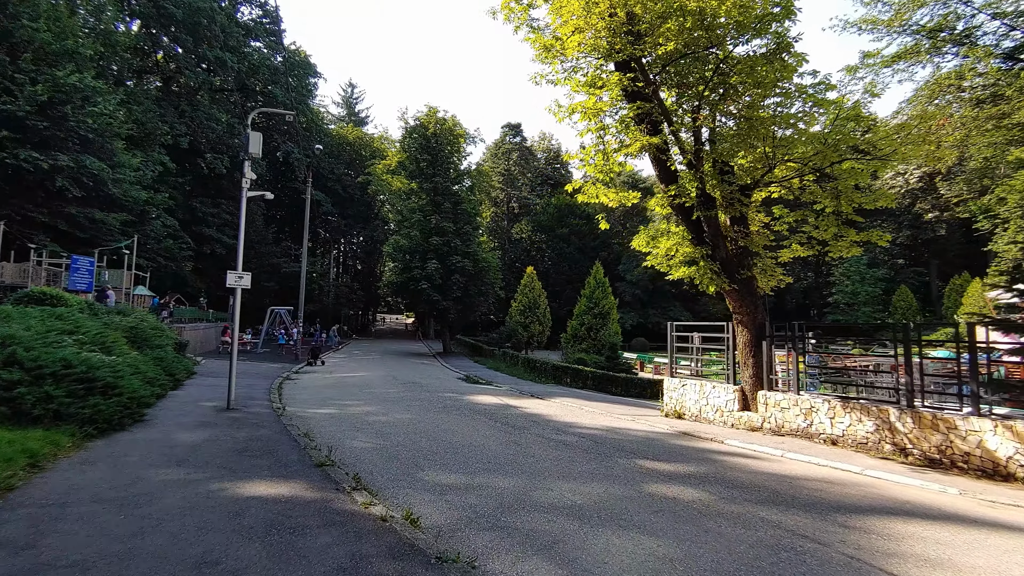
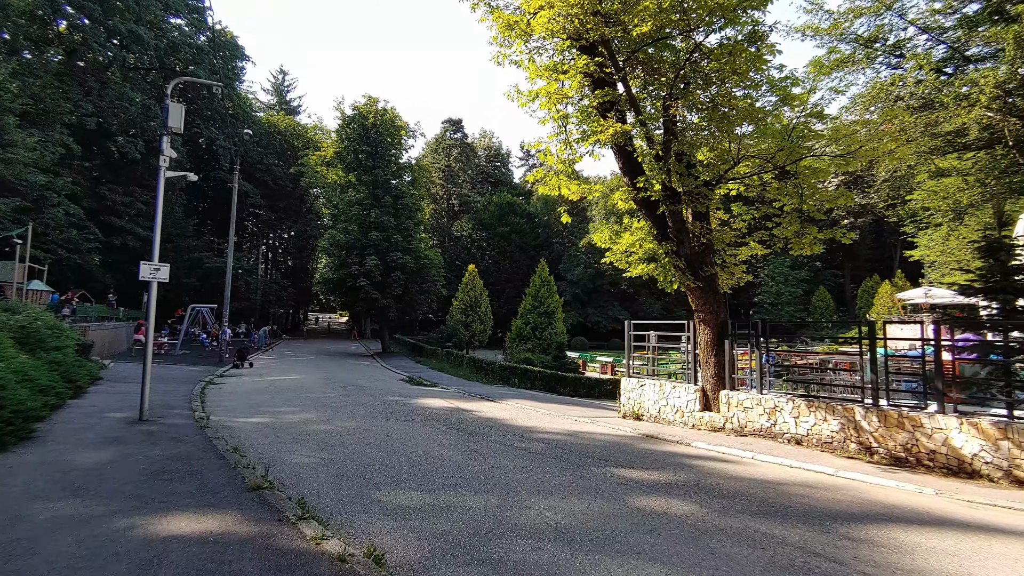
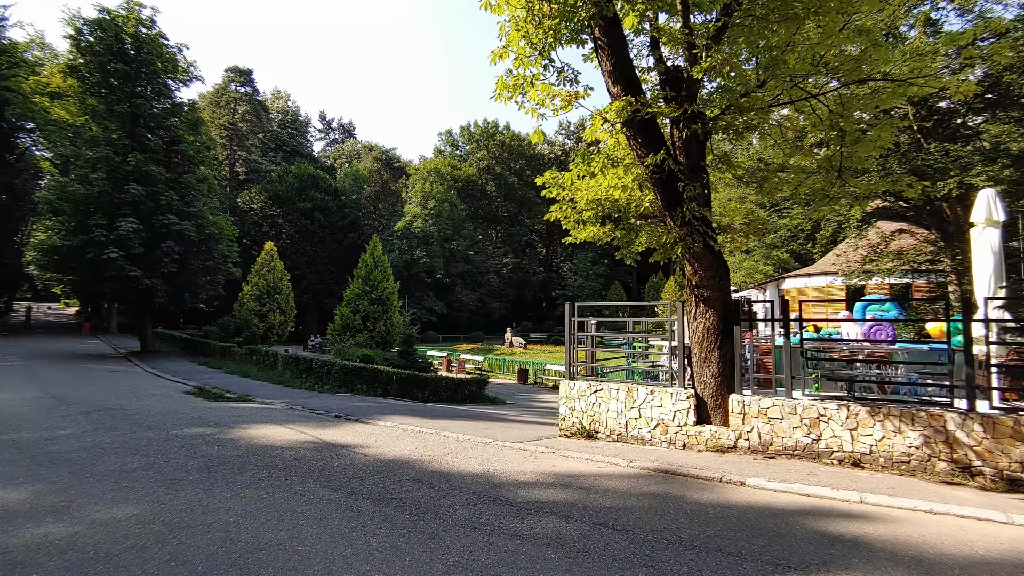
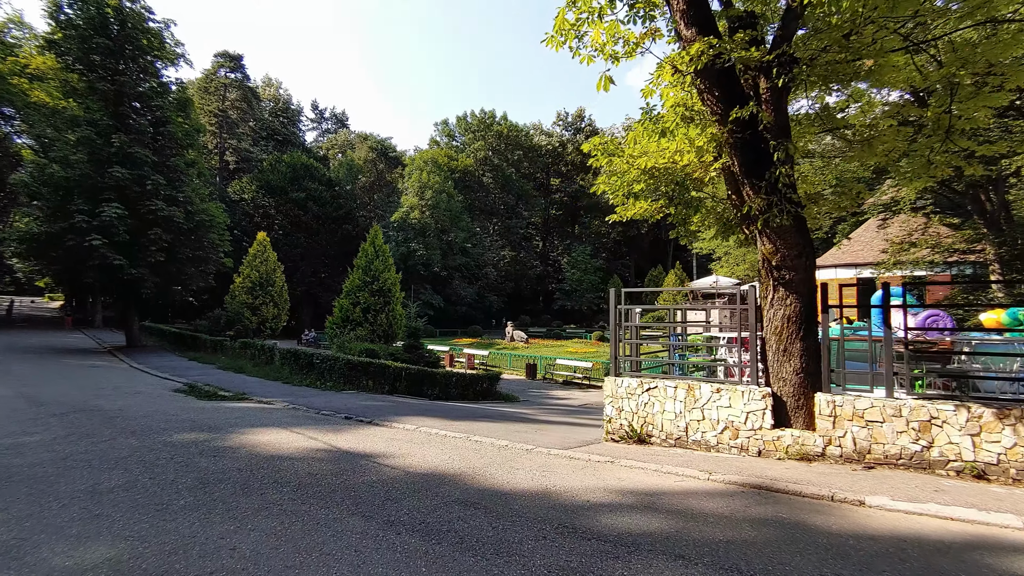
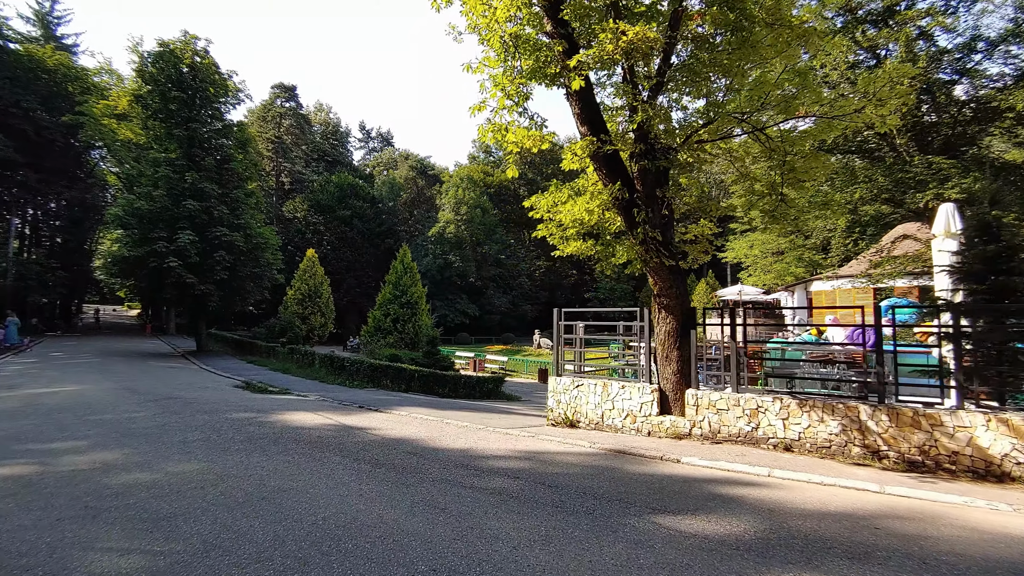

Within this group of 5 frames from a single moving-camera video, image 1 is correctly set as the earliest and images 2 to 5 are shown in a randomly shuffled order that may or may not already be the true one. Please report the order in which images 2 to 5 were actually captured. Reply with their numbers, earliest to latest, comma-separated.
2, 5, 3, 4
